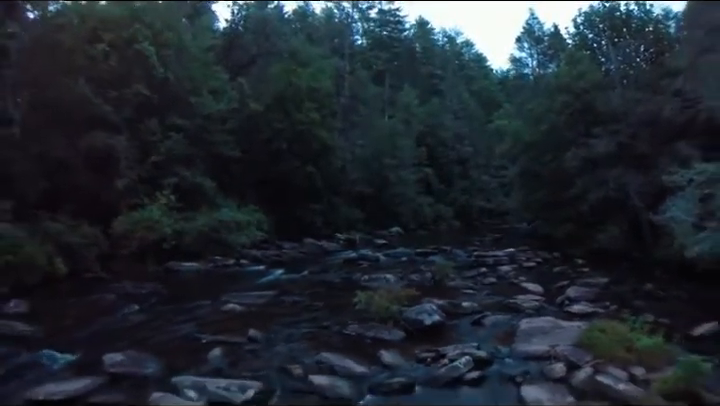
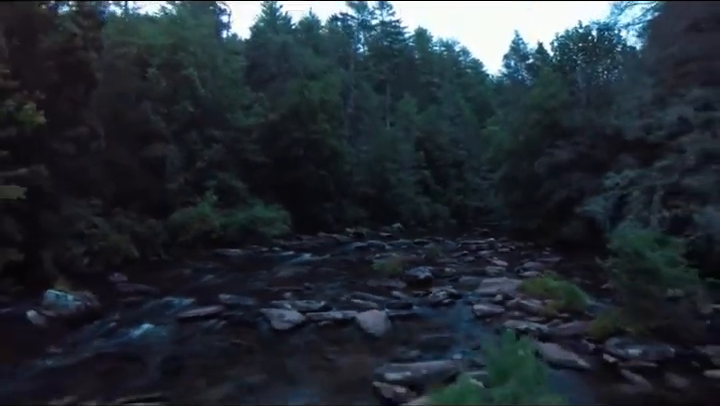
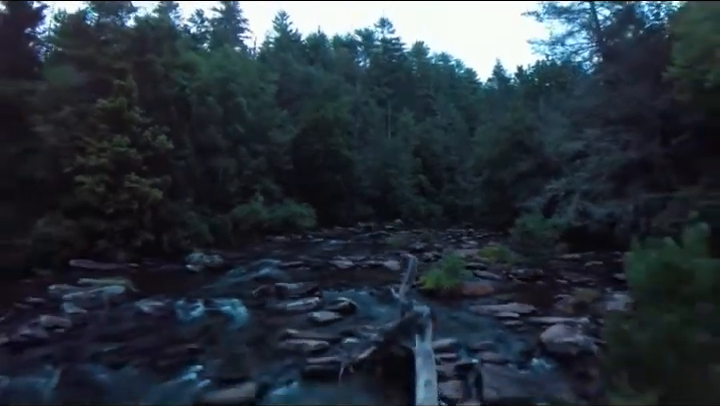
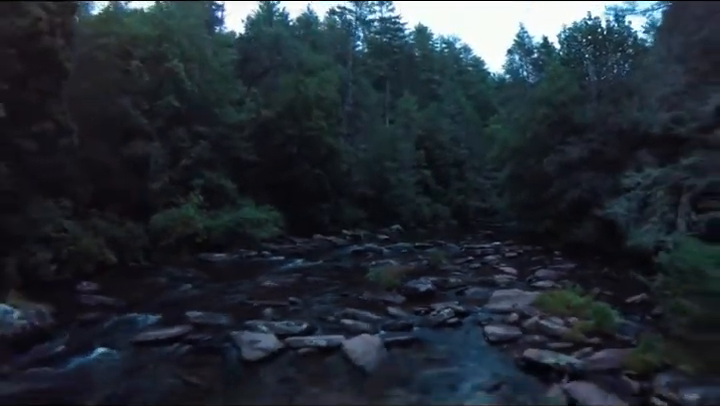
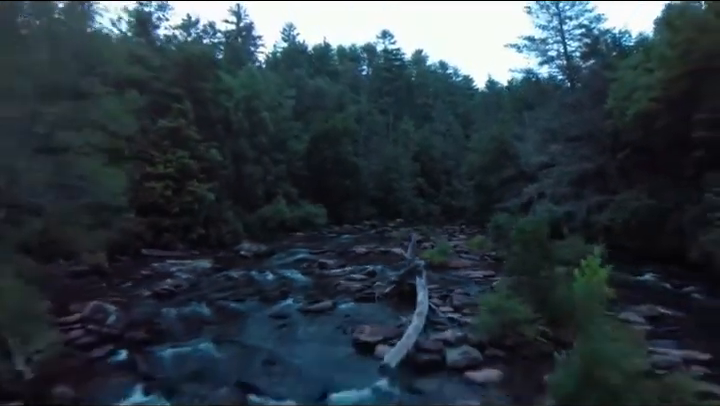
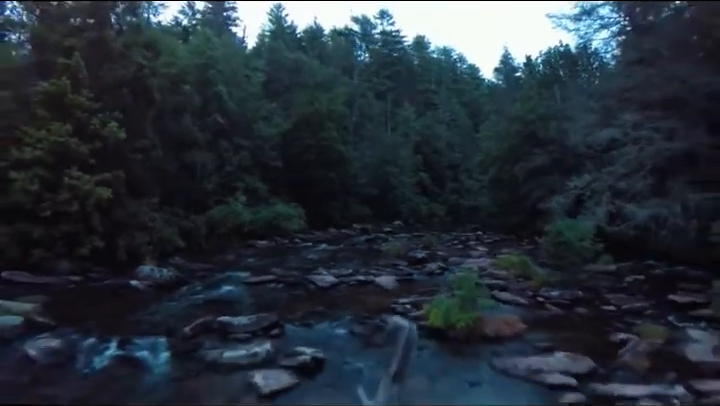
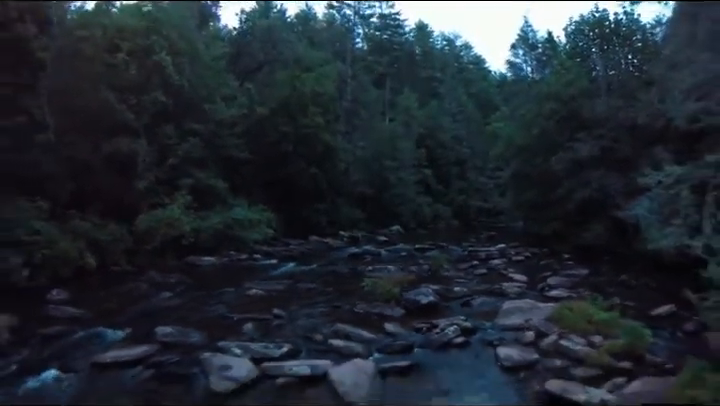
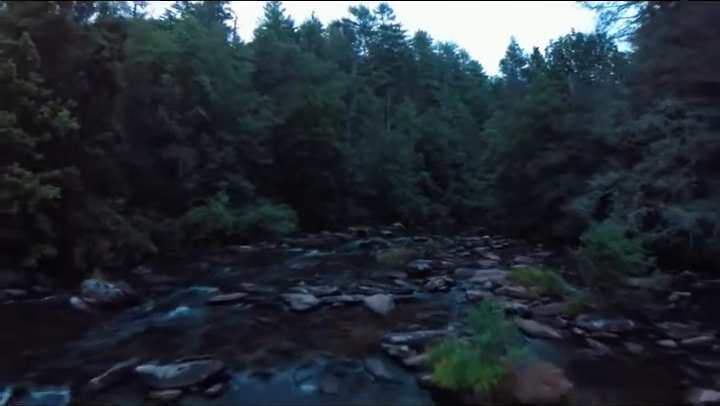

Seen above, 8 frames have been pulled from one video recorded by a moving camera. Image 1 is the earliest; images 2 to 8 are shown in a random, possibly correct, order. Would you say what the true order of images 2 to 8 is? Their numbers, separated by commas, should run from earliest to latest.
7, 4, 2, 8, 6, 3, 5
